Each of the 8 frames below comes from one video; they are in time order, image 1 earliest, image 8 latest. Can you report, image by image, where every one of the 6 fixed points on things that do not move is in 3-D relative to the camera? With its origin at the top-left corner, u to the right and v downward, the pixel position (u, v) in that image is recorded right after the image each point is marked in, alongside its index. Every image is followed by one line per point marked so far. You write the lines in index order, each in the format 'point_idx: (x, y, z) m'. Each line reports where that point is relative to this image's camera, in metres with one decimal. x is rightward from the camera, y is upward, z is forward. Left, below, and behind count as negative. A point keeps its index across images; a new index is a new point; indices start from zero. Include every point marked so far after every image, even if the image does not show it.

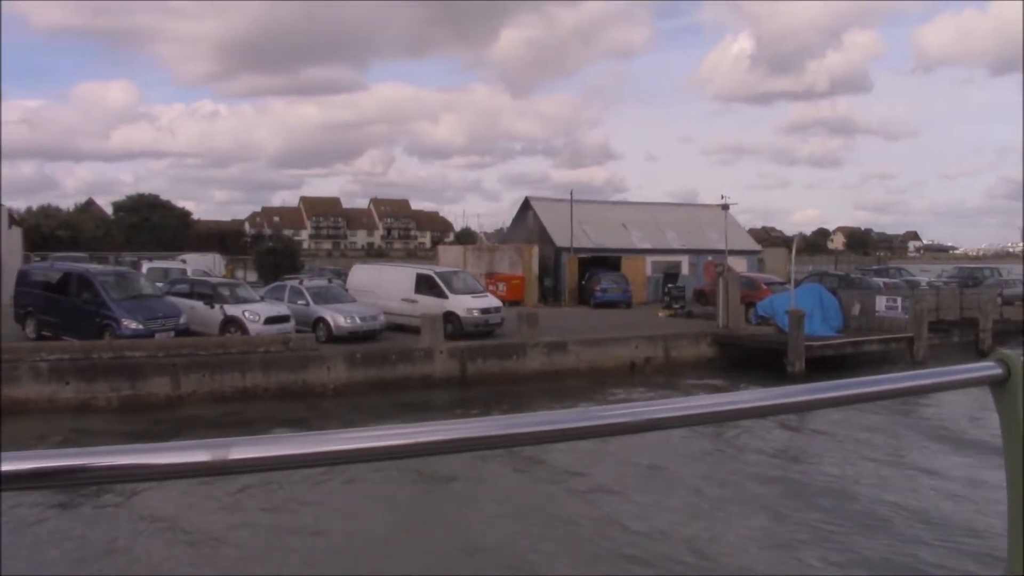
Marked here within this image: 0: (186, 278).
0: (-3.9, +0.1, +16.9) m
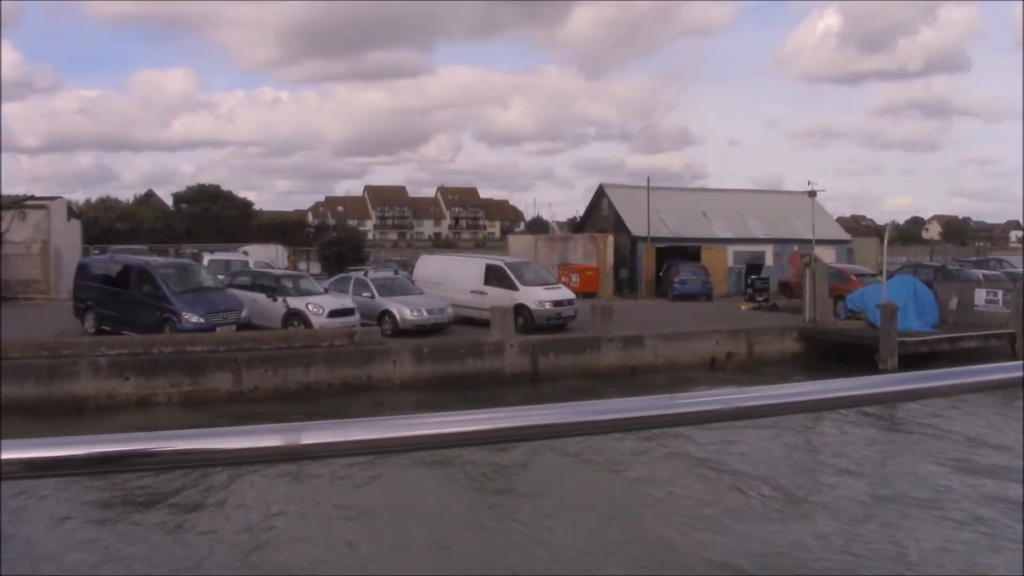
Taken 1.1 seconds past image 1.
0: (-3.1, +0.2, +16.4) m
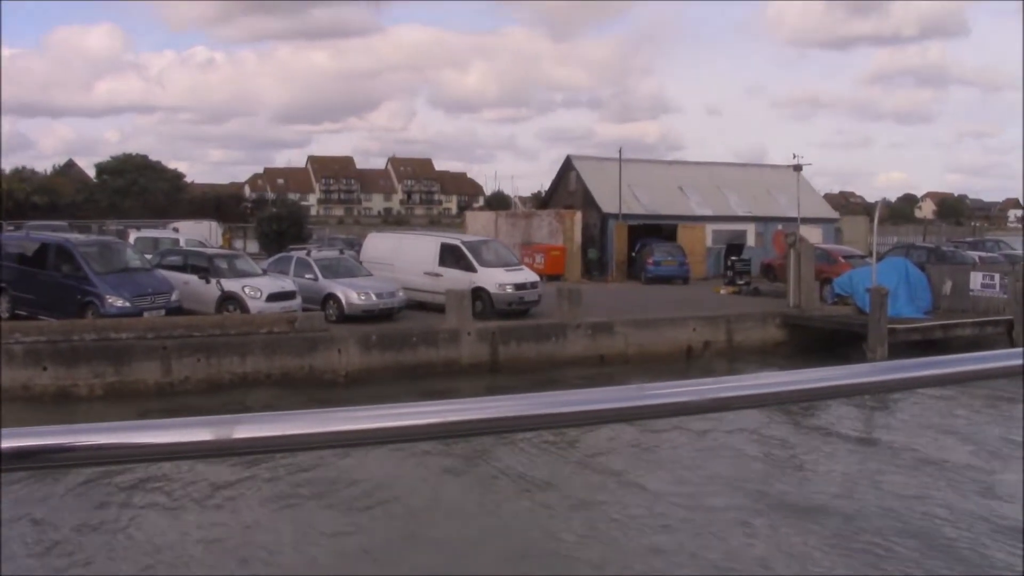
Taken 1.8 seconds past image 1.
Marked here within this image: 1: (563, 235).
0: (-3.5, +0.4, +14.9) m
1: (+0.9, +1.2, +23.3) m
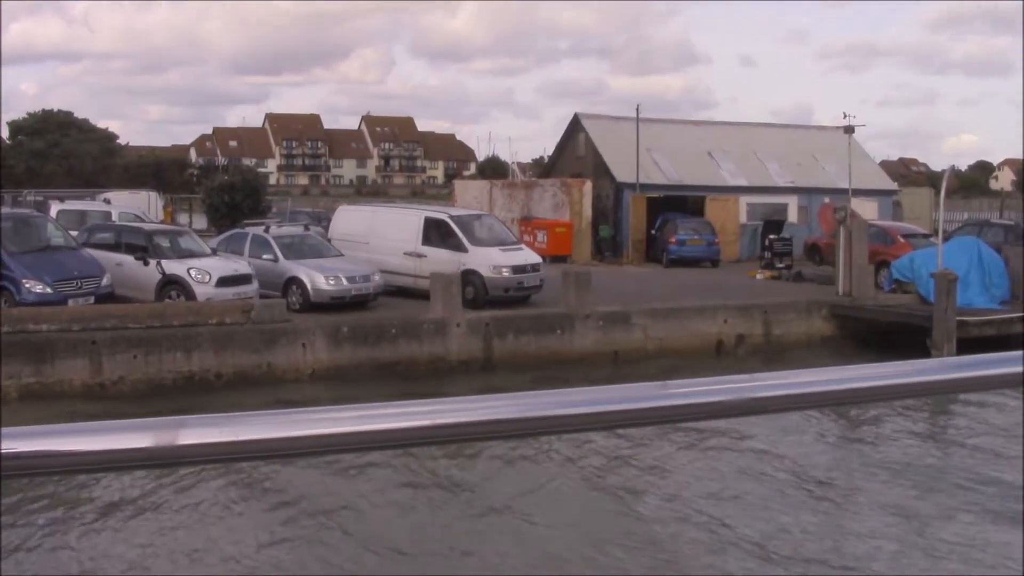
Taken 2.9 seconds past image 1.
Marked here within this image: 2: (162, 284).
0: (-3.6, +0.6, +12.7) m
1: (+0.9, +1.5, +21.0) m
2: (-3.0, 0.0, +12.1) m
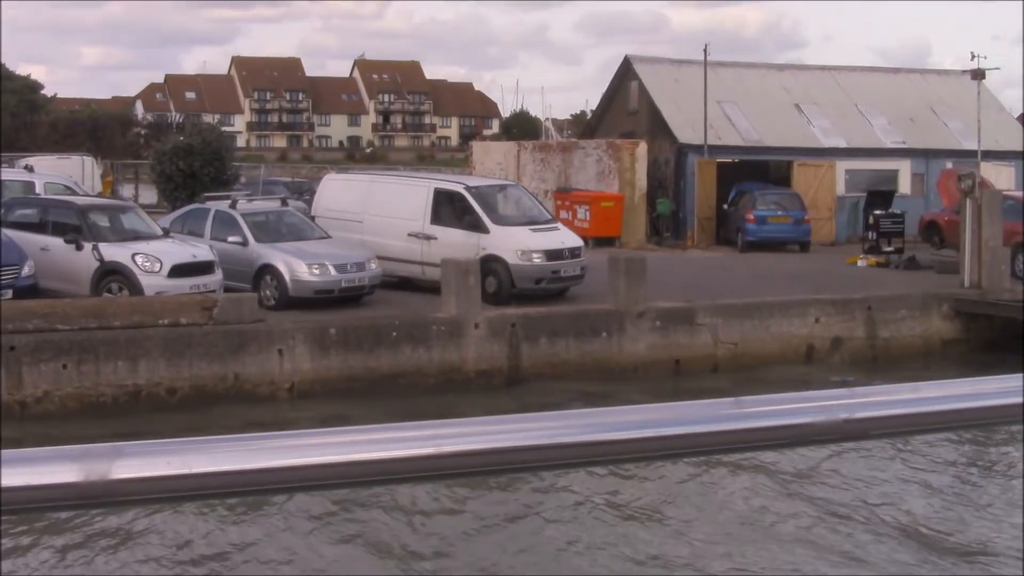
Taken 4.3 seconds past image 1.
0: (-3.3, +0.6, +10.2) m
1: (+1.4, +1.6, +18.4) m
2: (-2.7, +0.1, +9.5) m
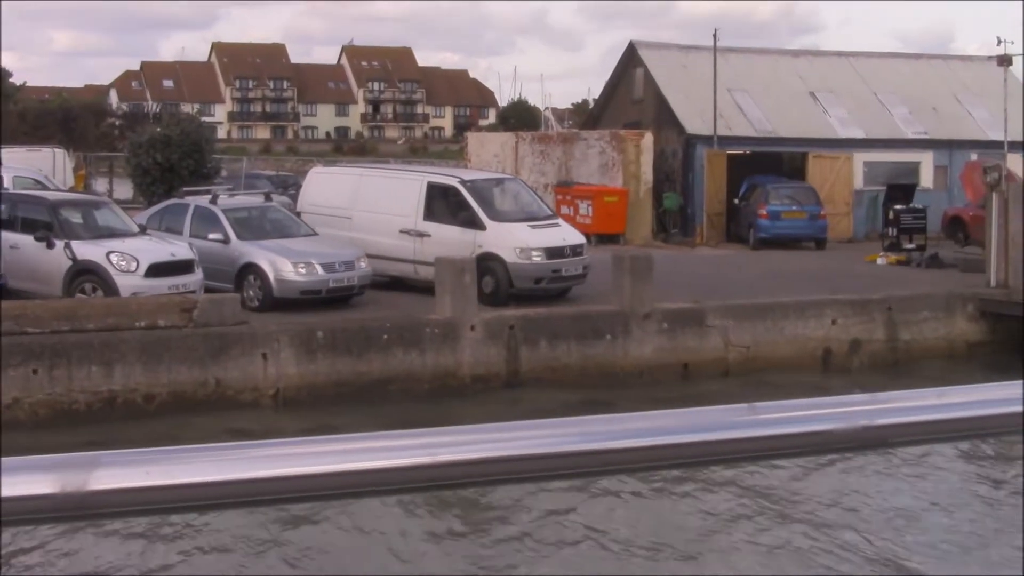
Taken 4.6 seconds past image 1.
0: (-3.3, +0.6, +9.6) m
1: (+1.4, +1.6, +17.9) m
2: (-2.8, +0.1, +9.0) m
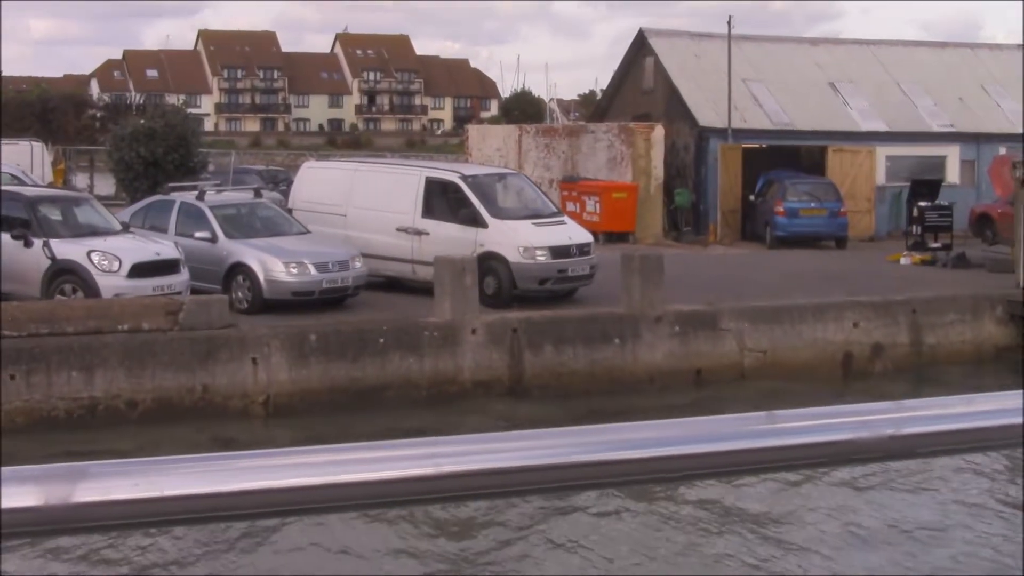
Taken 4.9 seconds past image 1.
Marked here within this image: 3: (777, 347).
0: (-3.3, +0.6, +9.2) m
1: (+1.4, +1.5, +17.4) m
2: (-2.7, +0.1, +8.5) m
3: (+1.8, -0.4, +9.8) m
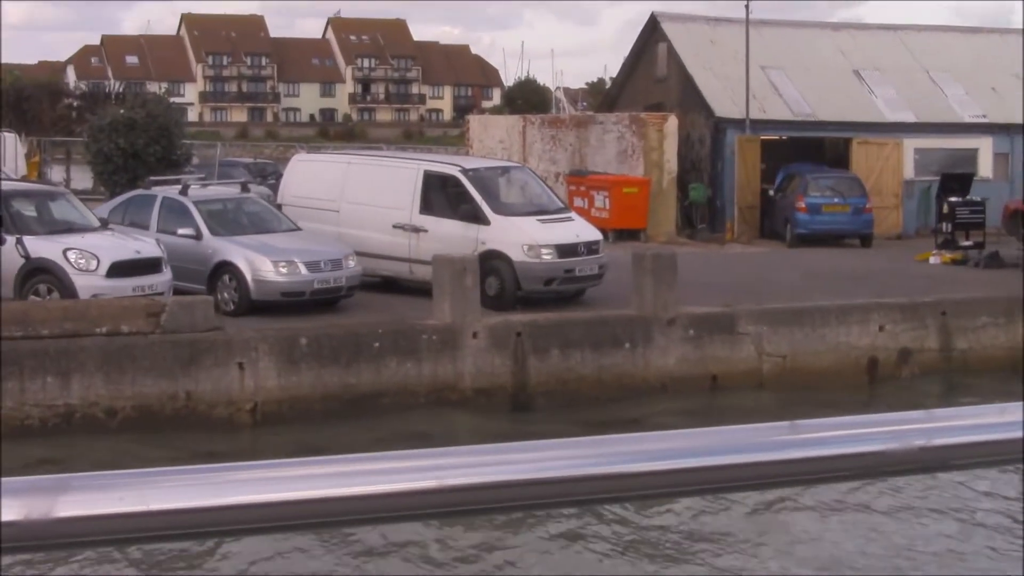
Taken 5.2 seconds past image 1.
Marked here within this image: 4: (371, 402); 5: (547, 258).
0: (-3.3, +0.6, +8.7) m
1: (+1.5, +1.5, +16.9) m
2: (-2.7, +0.1, +8.0) m
3: (+1.8, -0.4, +9.3) m
4: (-0.8, -0.7, +8.3) m
5: (+0.2, +0.2, +9.7) m
